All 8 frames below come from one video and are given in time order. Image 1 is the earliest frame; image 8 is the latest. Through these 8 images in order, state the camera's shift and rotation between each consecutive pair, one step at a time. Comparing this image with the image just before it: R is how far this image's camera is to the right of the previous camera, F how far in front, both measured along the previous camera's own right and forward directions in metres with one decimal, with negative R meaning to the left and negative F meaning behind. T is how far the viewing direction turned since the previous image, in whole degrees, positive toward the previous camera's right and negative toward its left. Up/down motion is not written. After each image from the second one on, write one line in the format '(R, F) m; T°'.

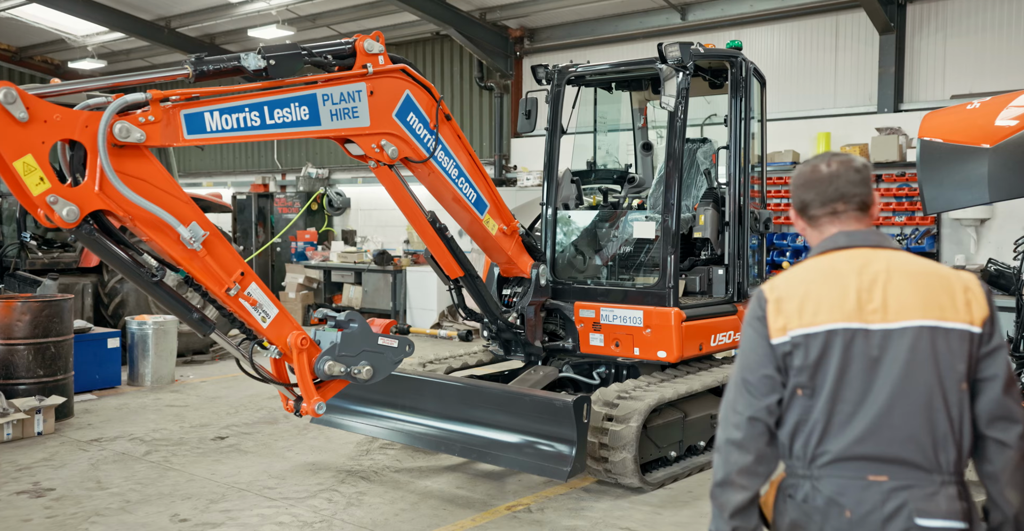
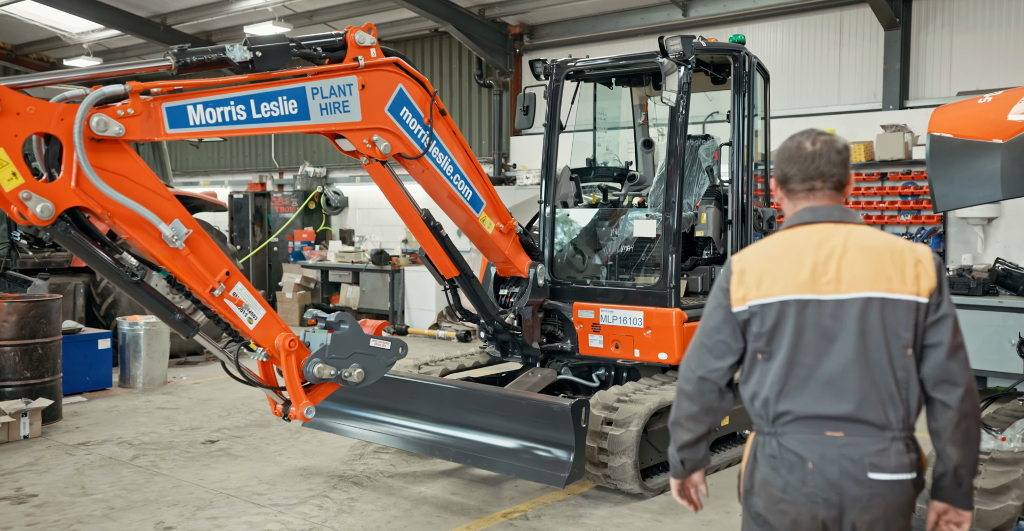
(0.0, +0.1) m; 0°
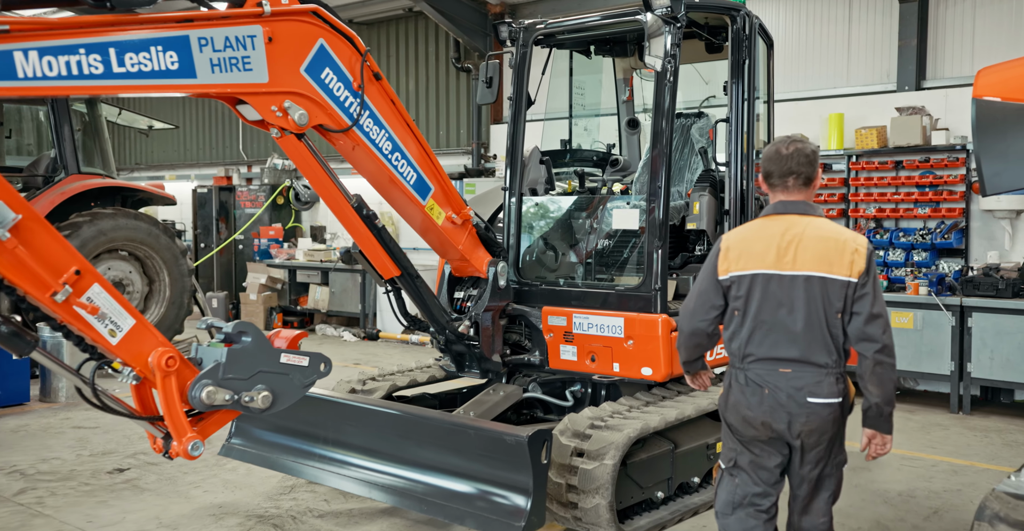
(+0.2, +0.7) m; 0°
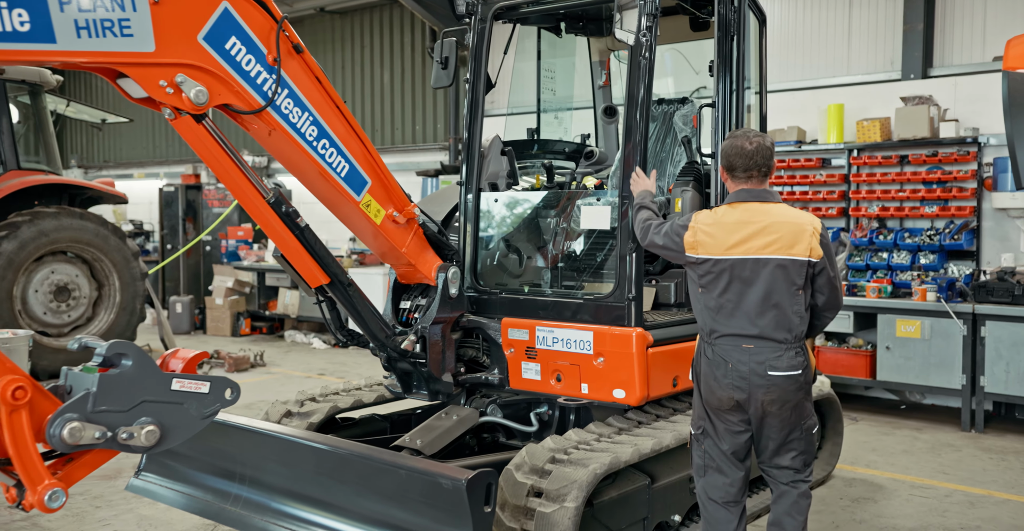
(+0.2, +0.5) m; 0°
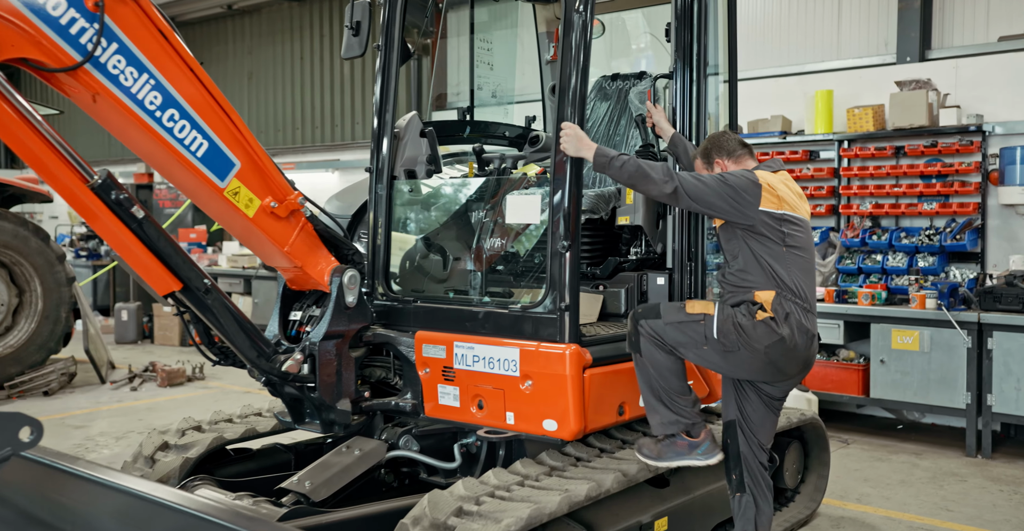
(+0.3, +0.6) m; 0°
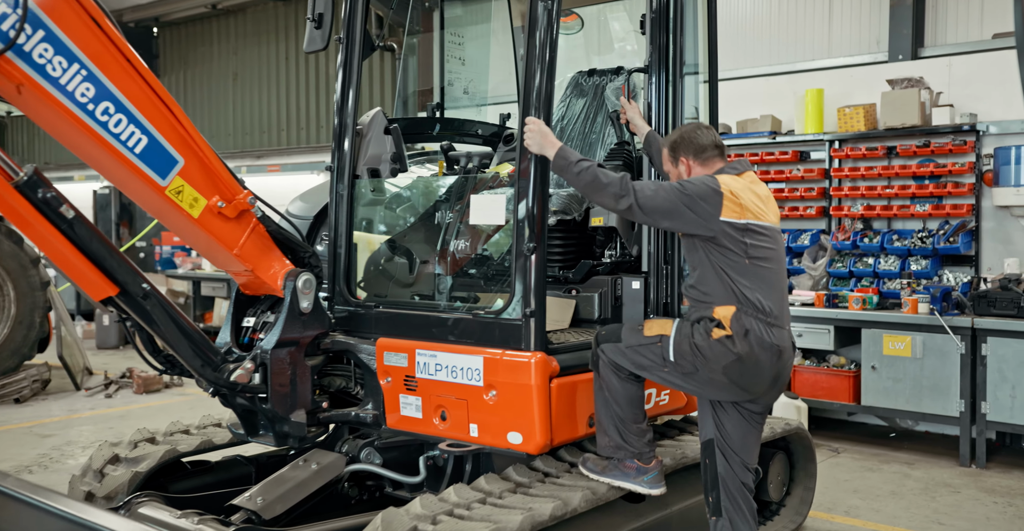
(+0.1, +0.1) m; 0°
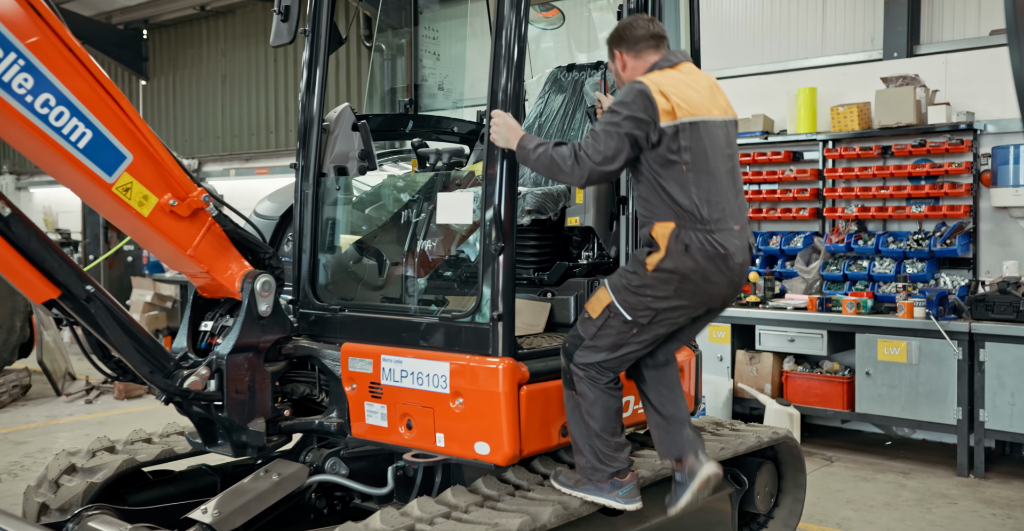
(+0.1, +0.1) m; 0°
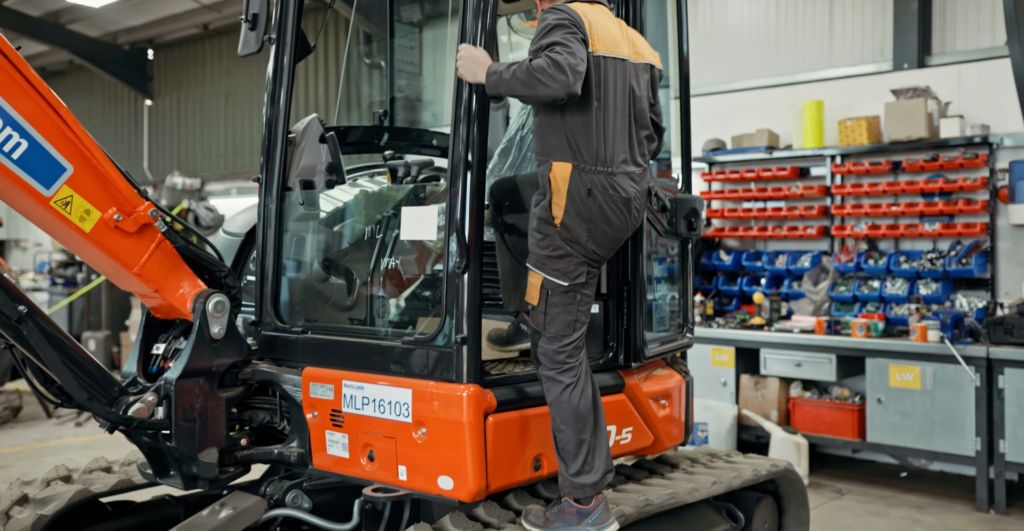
(+0.1, +0.2) m; -1°
